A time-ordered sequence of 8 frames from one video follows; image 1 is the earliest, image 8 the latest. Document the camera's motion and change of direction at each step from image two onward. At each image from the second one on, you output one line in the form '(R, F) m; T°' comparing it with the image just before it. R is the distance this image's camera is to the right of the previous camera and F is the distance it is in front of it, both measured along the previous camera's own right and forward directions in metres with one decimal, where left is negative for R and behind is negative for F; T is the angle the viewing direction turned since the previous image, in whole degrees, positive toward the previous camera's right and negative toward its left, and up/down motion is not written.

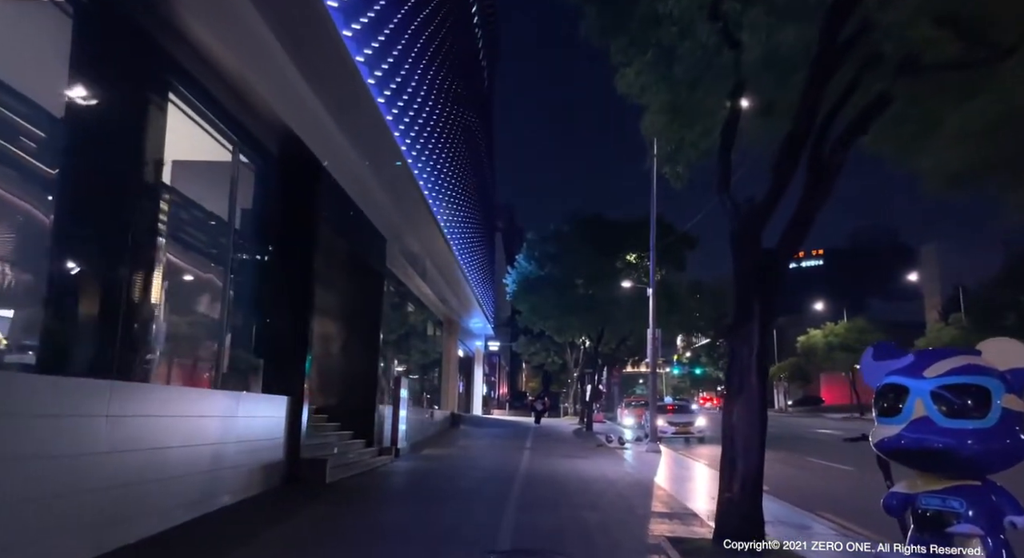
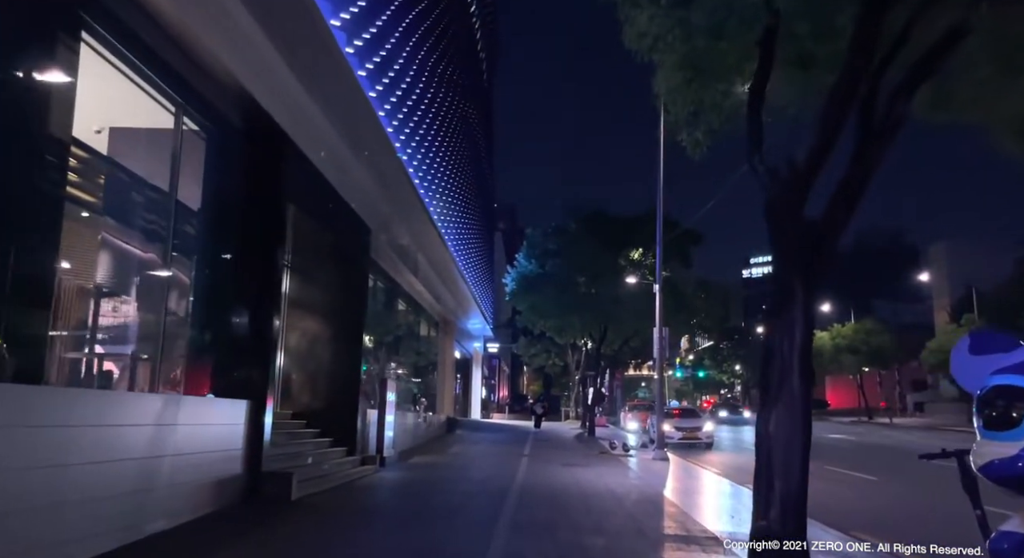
(+0.1, +1.3) m; 0°
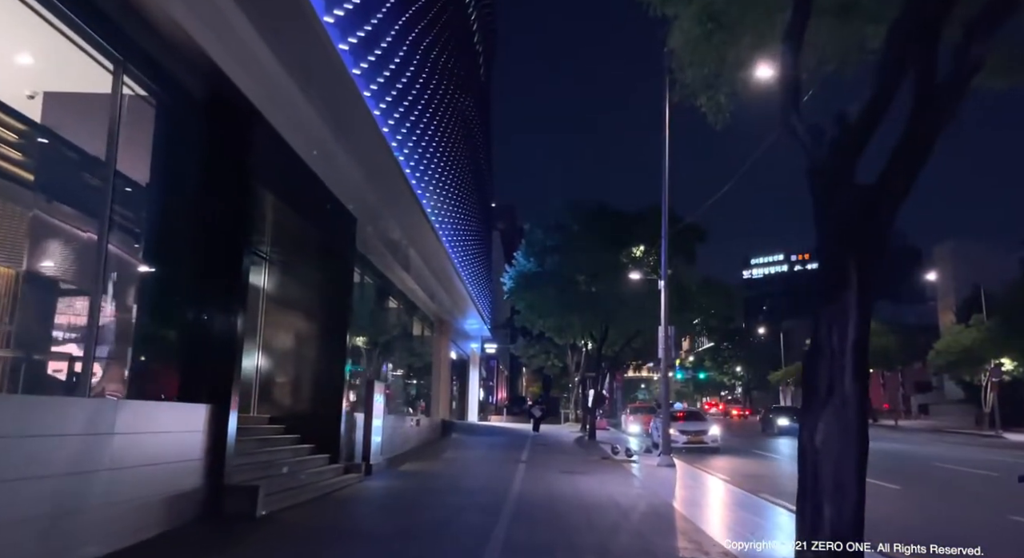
(+0.1, +1.1) m; 0°
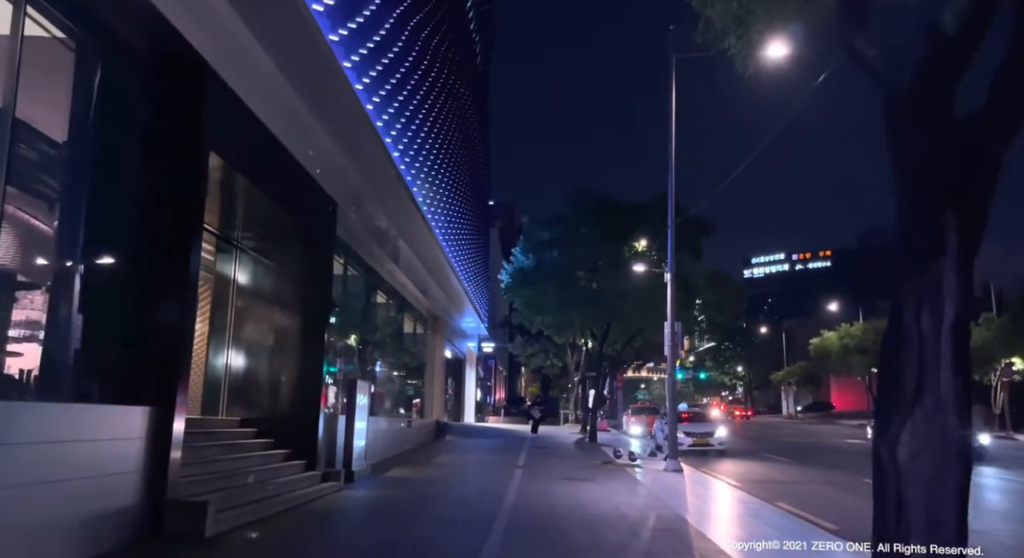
(+0.1, +1.2) m; 0°
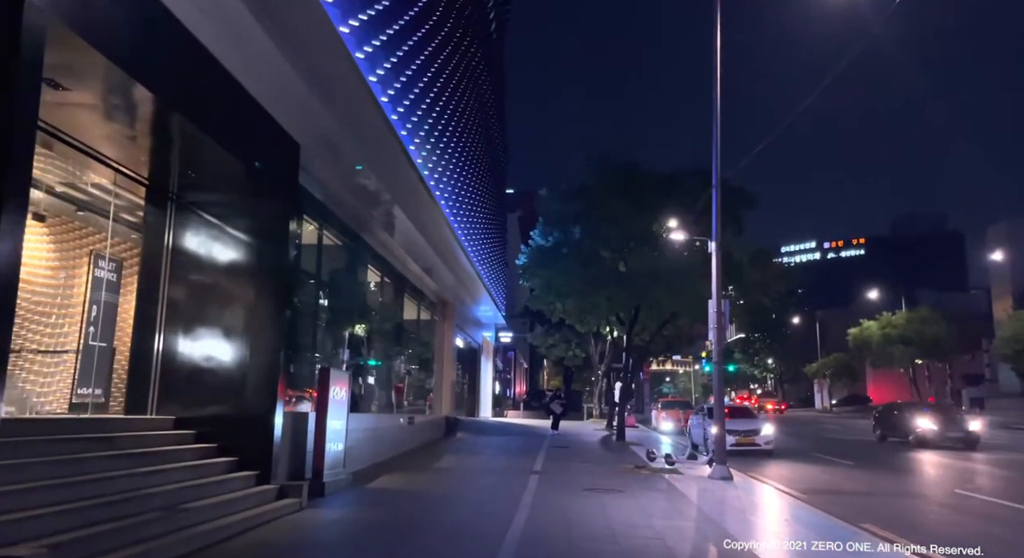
(+0.2, +2.8) m; -2°
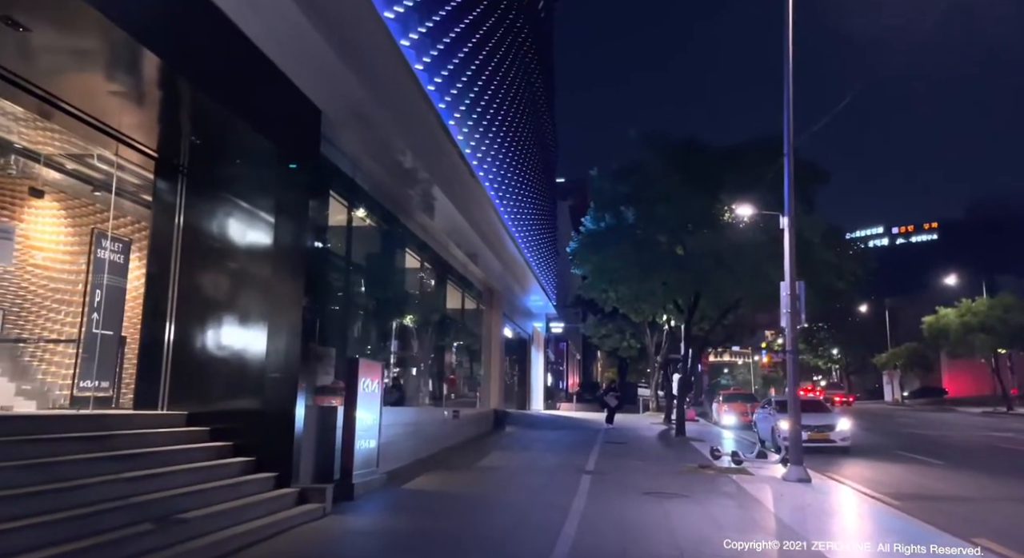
(+0.1, +1.2) m; -4°
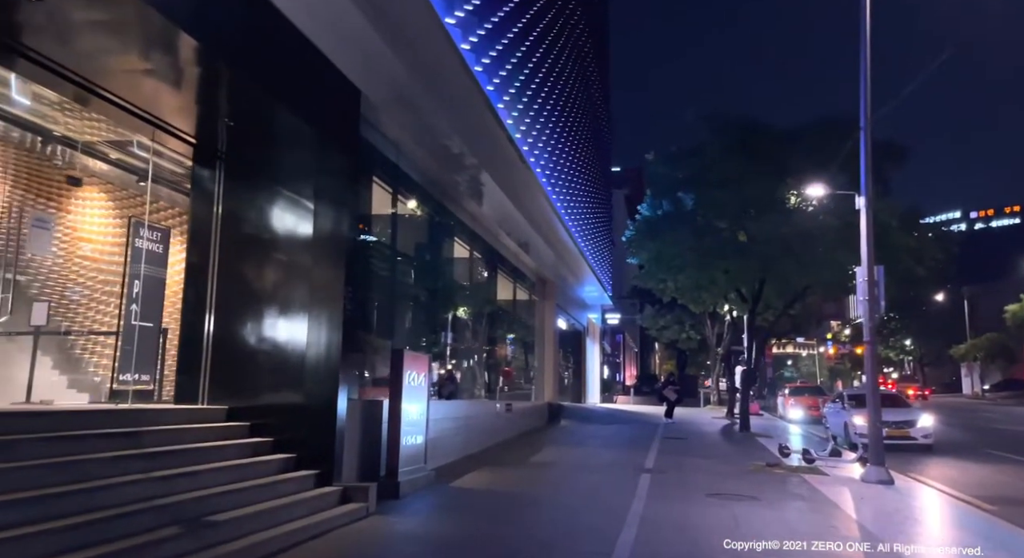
(+0.1, +0.6) m; -5°
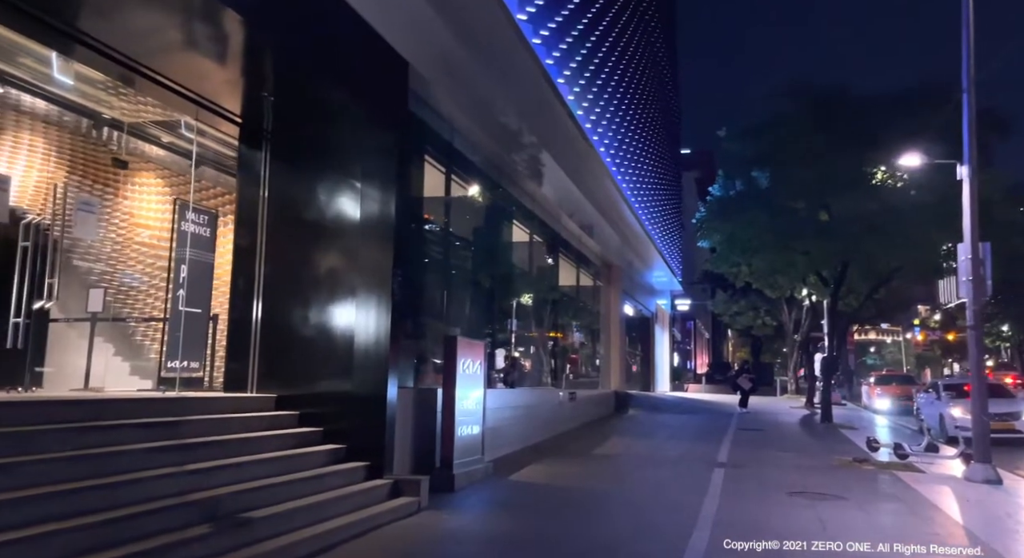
(+0.1, +0.6) m; -6°
